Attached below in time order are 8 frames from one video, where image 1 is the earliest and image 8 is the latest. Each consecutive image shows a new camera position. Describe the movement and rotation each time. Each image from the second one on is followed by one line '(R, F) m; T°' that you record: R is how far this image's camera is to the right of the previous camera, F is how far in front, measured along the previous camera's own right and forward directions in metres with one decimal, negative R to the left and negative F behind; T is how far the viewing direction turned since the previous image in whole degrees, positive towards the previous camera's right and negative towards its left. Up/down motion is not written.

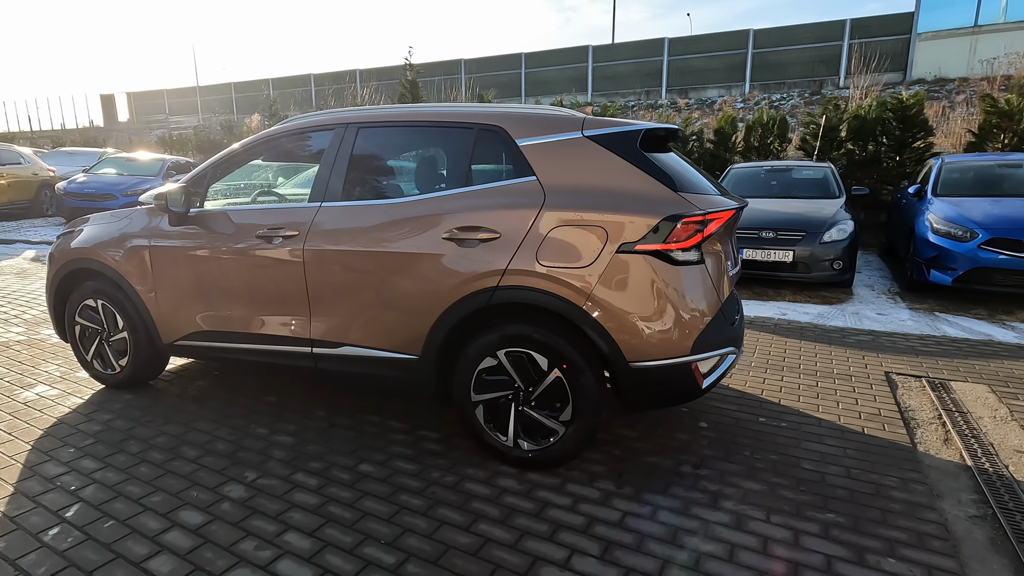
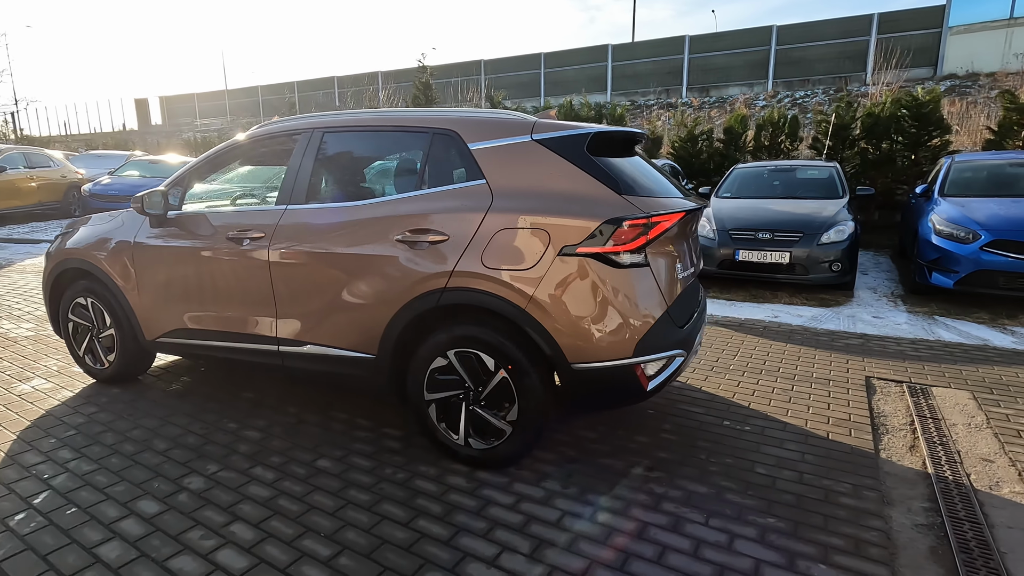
(+0.4, 0.0) m; -3°
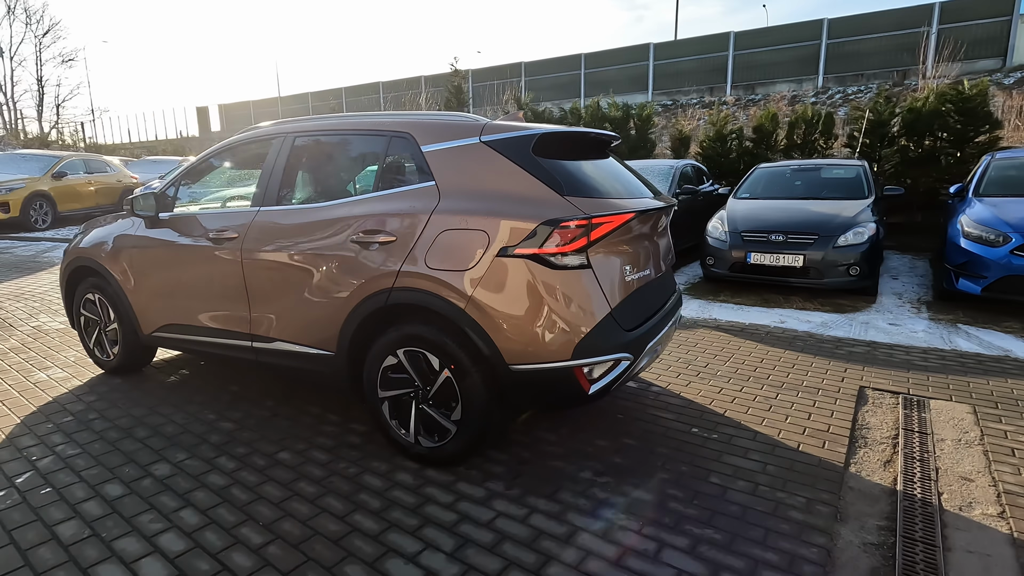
(+0.5, 0.0) m; -5°
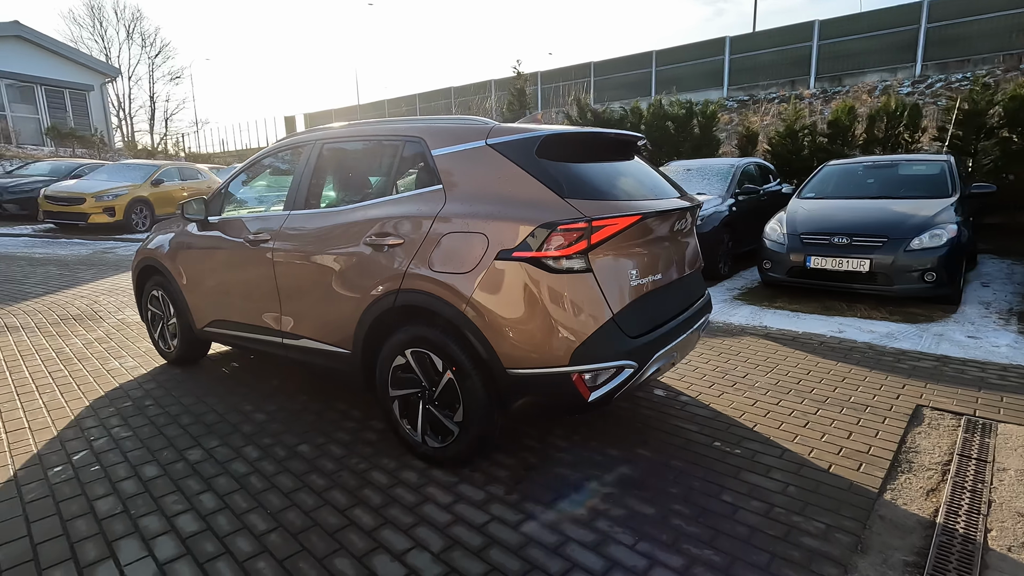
(+0.3, 0.0) m; -8°
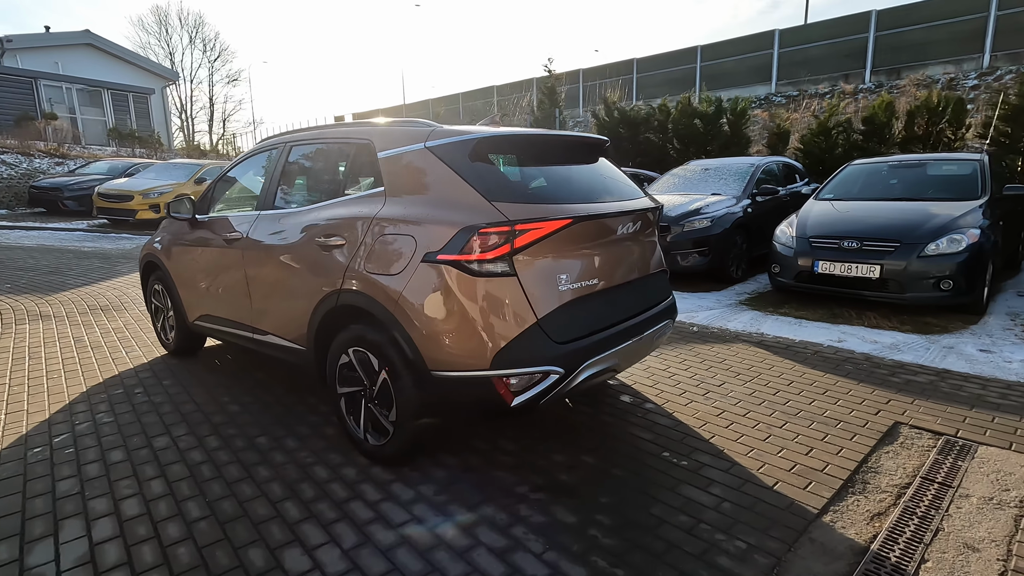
(+0.6, 0.0) m; -5°
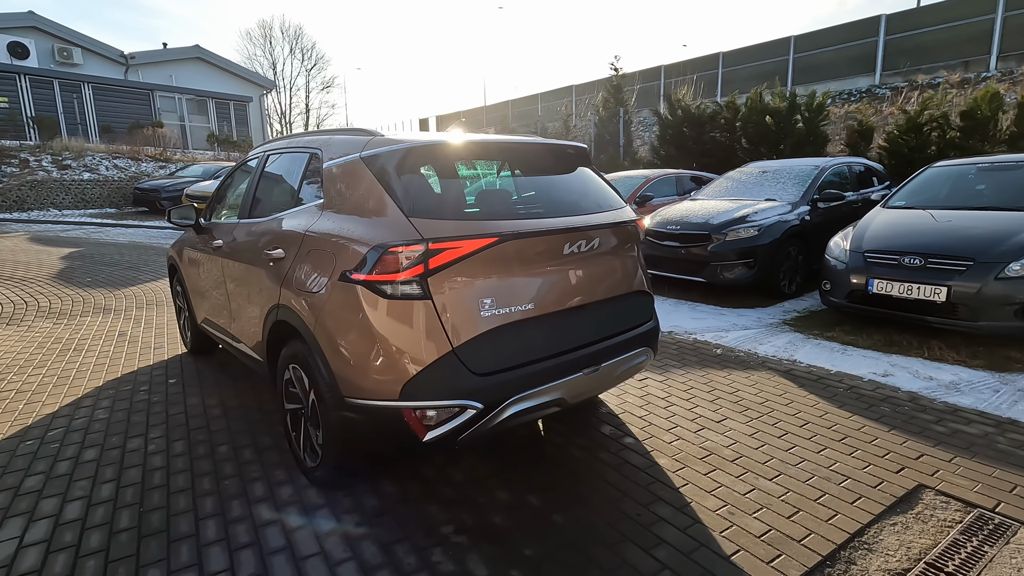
(+0.7, +0.3) m; -9°
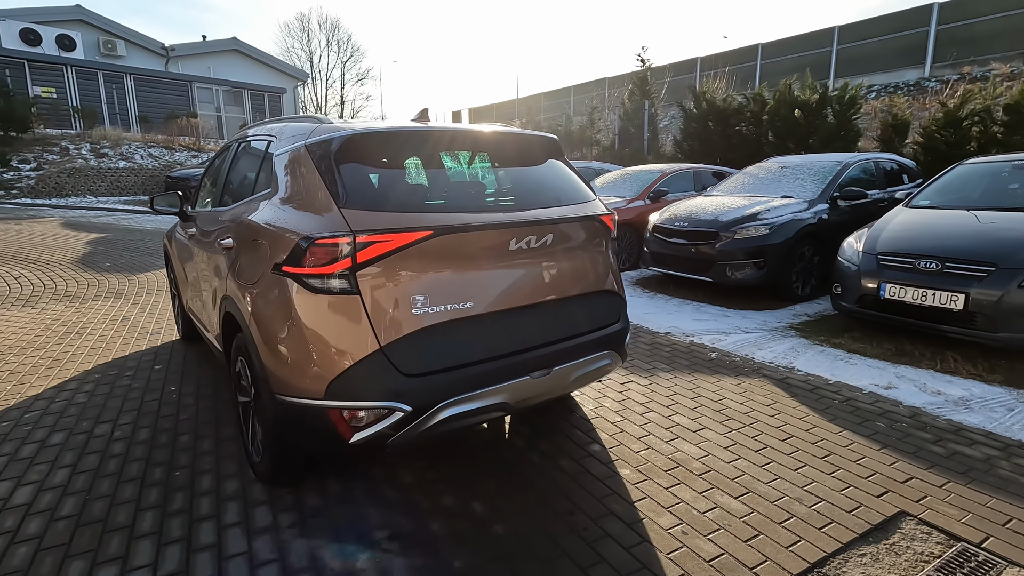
(+0.4, +0.2) m; -3°
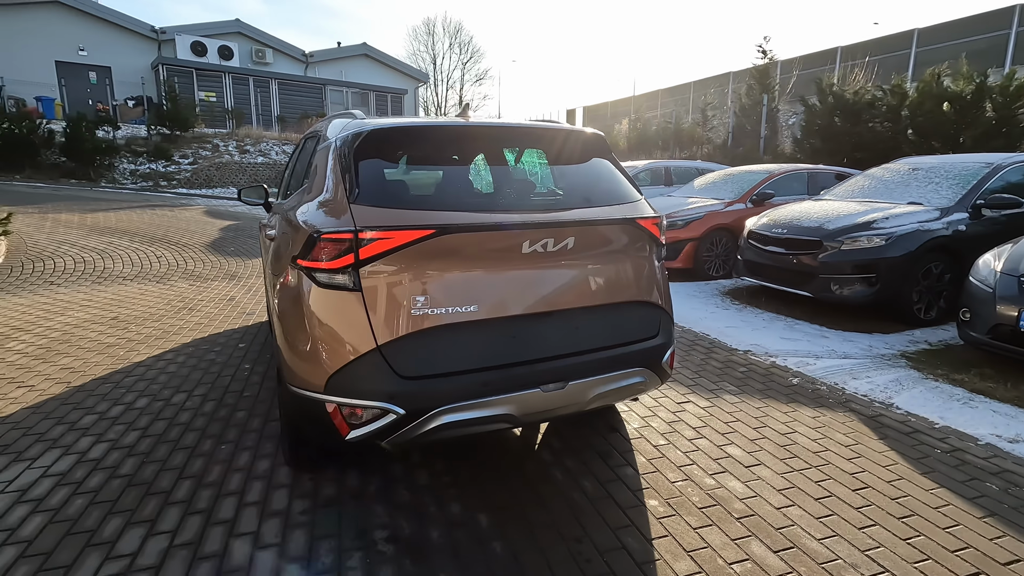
(+0.4, +0.2) m; -11°
